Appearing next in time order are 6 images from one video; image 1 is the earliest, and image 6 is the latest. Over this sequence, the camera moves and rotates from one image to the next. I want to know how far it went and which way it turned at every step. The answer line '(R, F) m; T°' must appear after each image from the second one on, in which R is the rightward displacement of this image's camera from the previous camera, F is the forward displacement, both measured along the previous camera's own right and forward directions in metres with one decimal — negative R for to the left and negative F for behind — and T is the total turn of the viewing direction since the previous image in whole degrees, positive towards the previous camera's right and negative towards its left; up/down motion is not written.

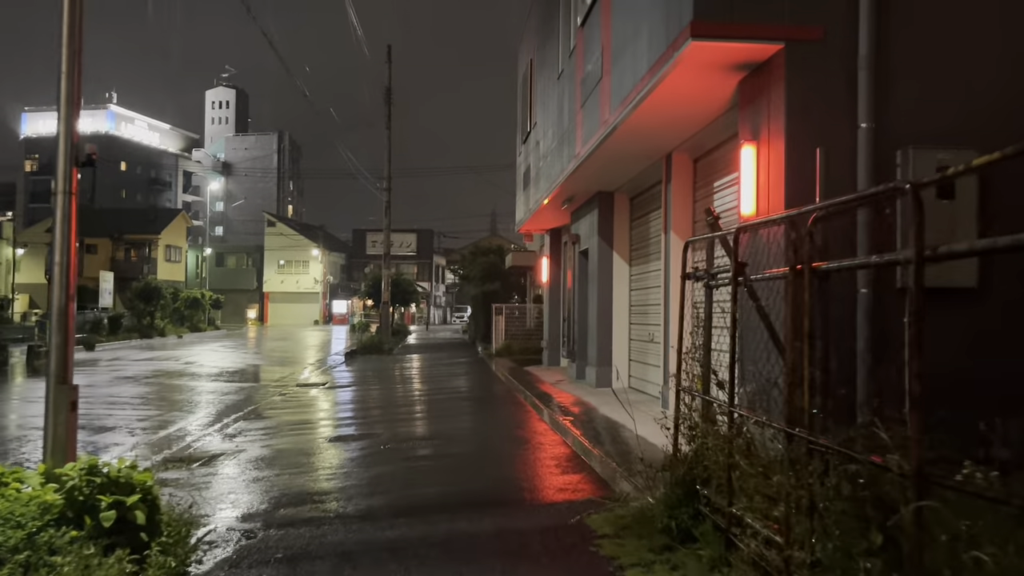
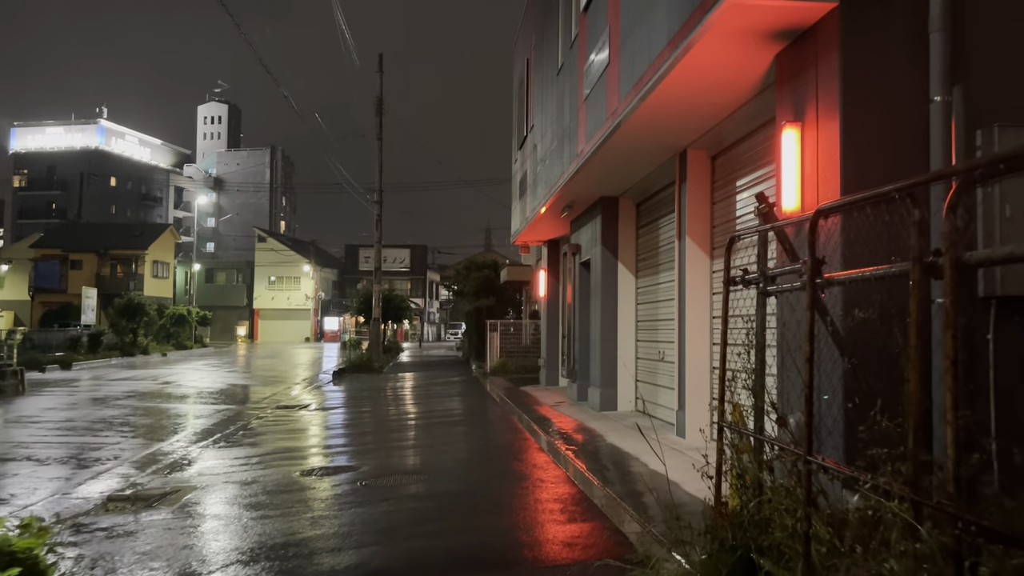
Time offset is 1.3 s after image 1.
(0.0, +1.2) m; 0°
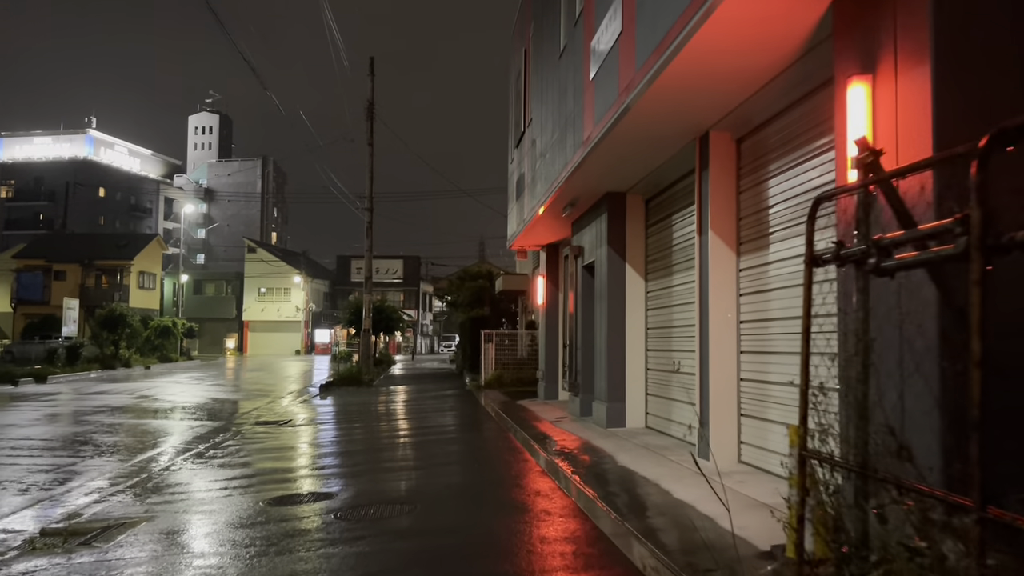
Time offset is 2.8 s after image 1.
(-0.1, +1.1) m; 0°
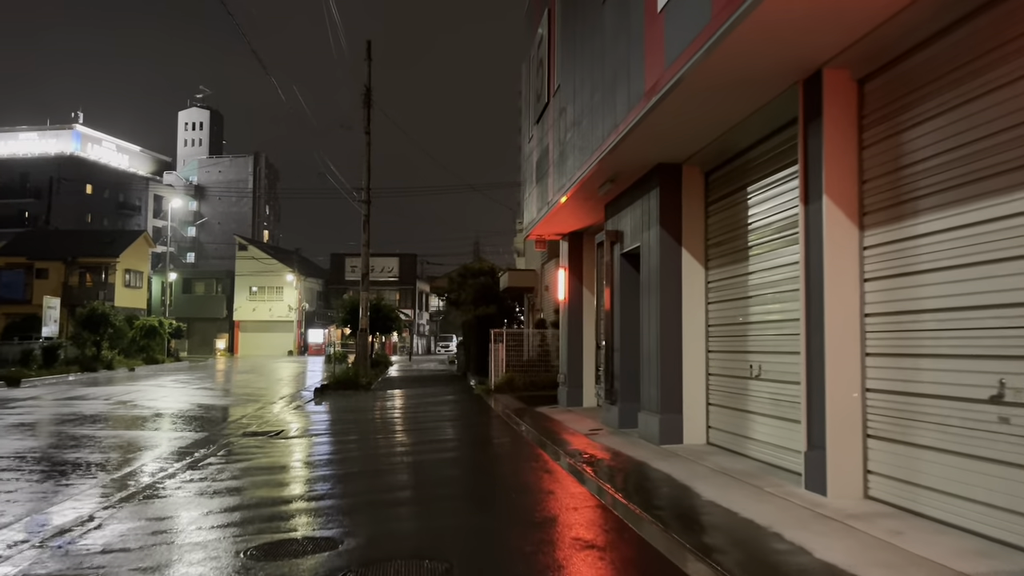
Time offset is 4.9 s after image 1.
(-0.5, +1.9) m; 0°
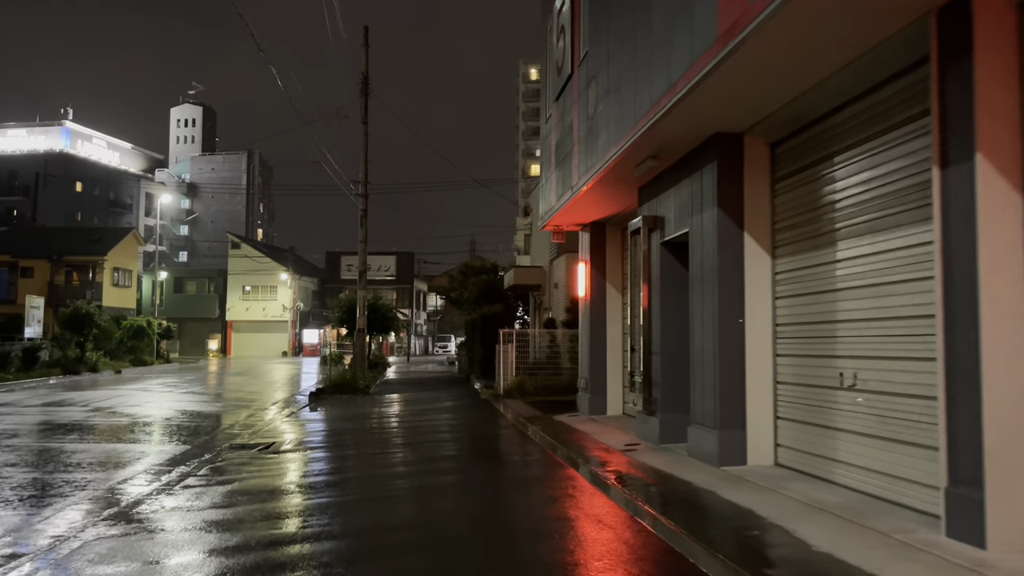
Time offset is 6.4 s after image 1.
(-0.4, +1.5) m; 0°
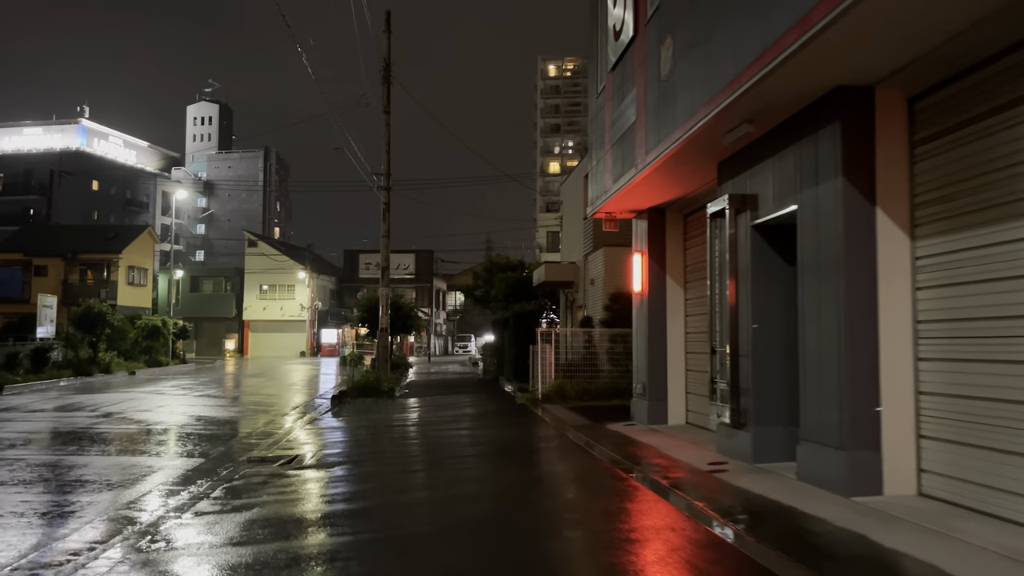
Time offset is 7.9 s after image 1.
(-0.5, +1.5) m; -1°
